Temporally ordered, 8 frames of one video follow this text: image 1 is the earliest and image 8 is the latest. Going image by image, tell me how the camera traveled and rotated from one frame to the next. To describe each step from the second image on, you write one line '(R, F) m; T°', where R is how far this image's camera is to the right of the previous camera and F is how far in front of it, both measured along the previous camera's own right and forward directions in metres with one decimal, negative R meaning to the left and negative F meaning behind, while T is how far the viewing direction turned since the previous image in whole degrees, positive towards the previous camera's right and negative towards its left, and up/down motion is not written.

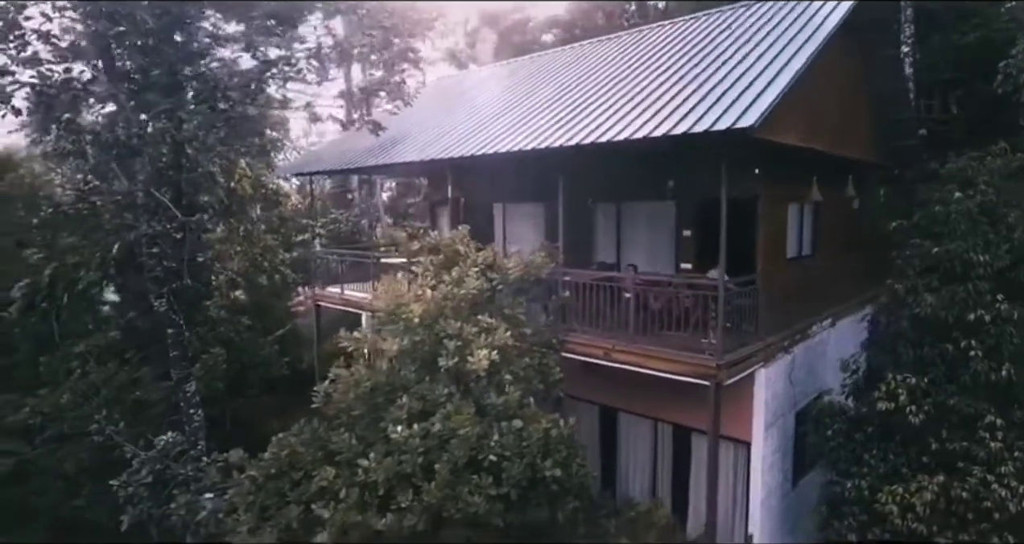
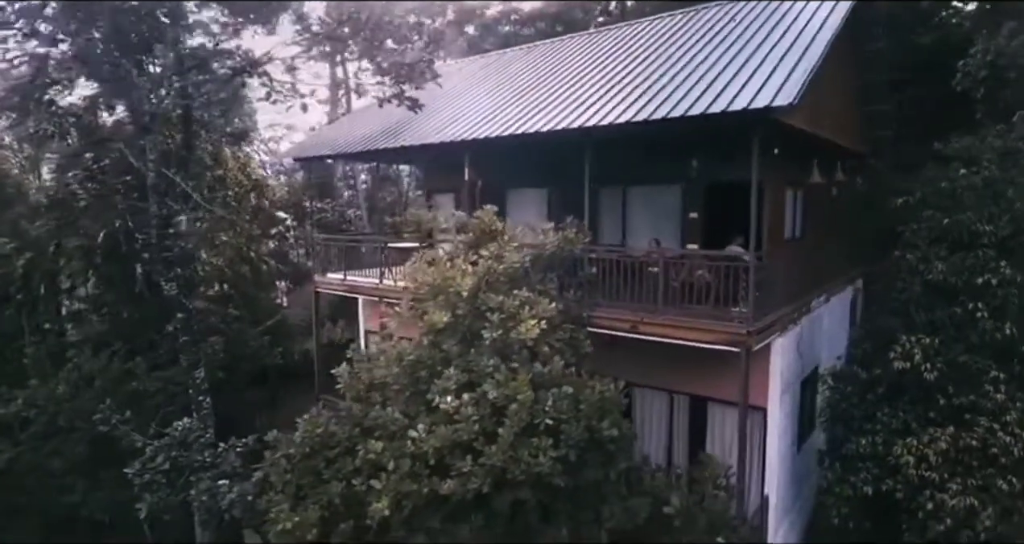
(-0.9, -0.1) m; +5°
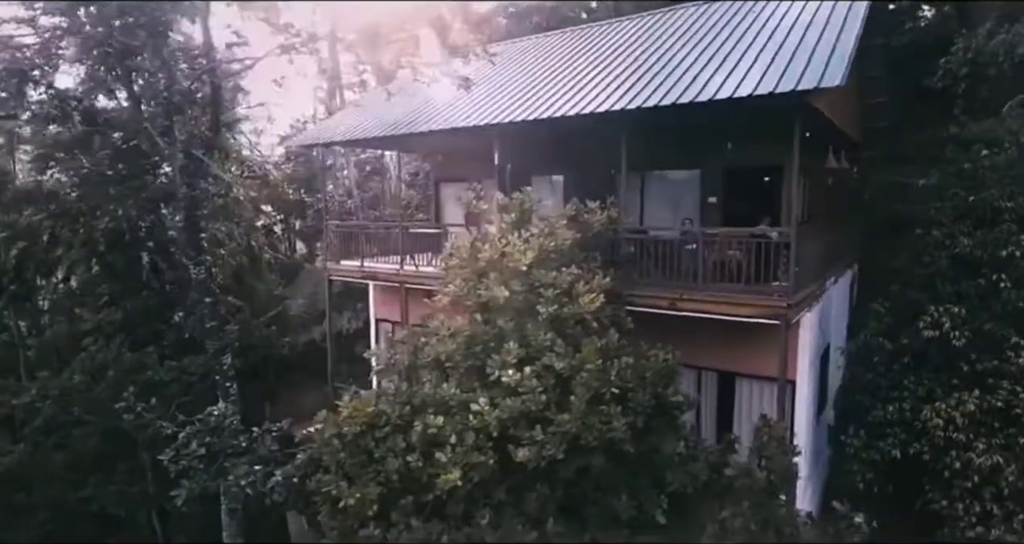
(-1.0, -0.1) m; +4°
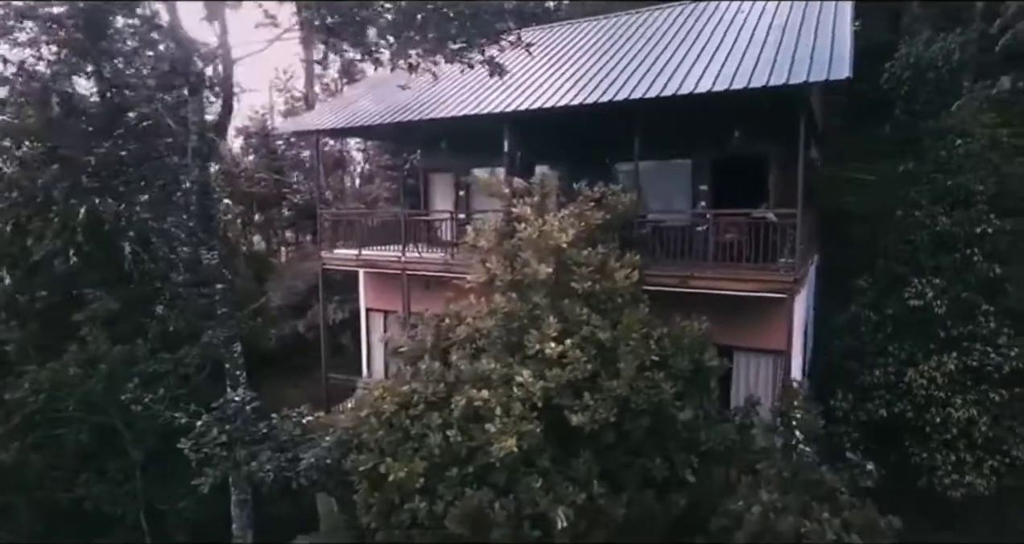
(-1.1, -0.2) m; +6°
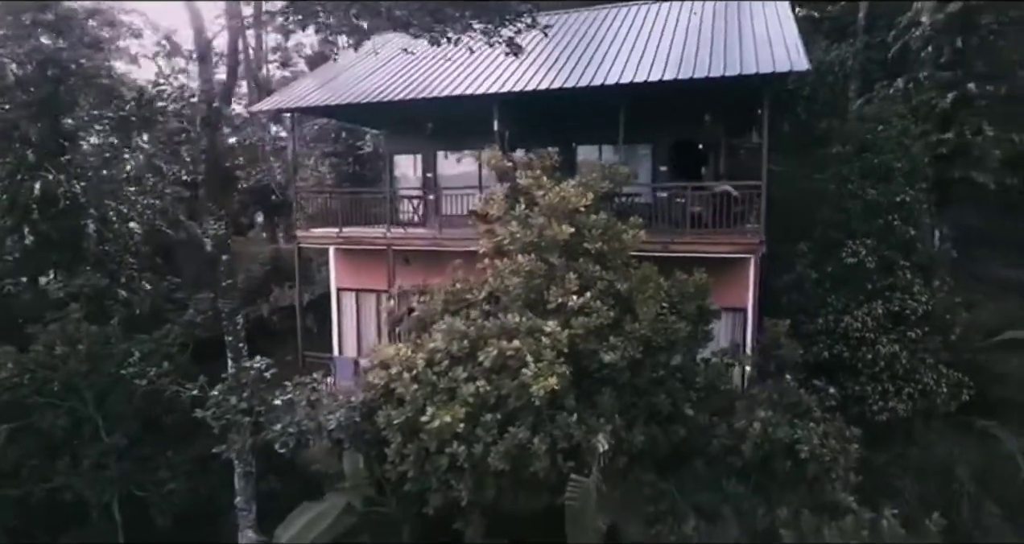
(-1.5, -0.5) m; +10°
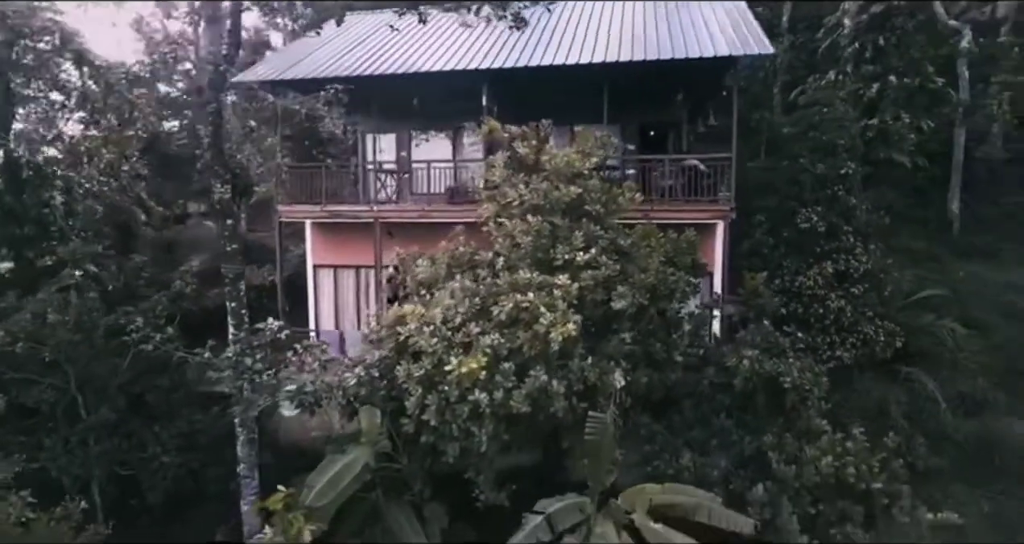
(-1.1, -0.4) m; +8°
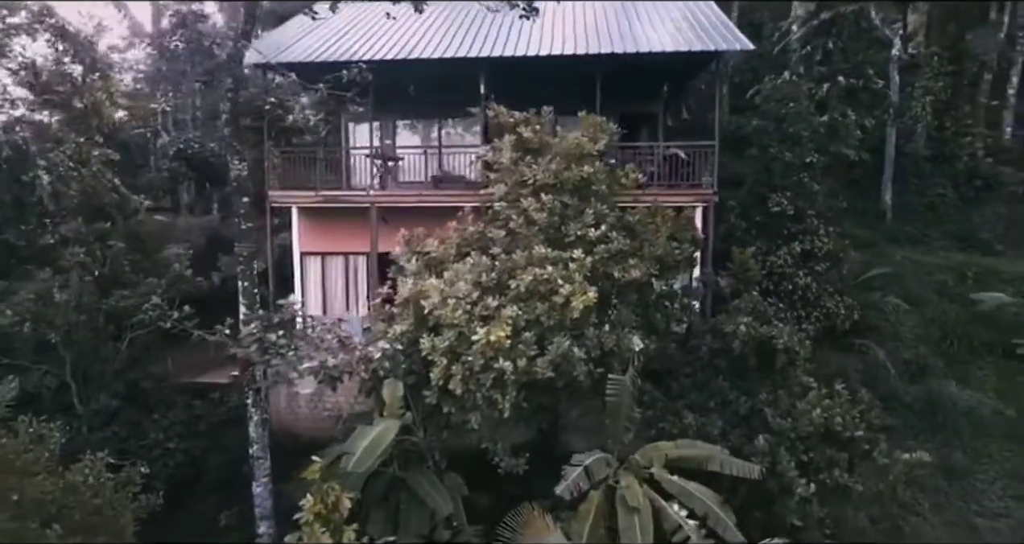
(-1.1, -0.3) m; +6°
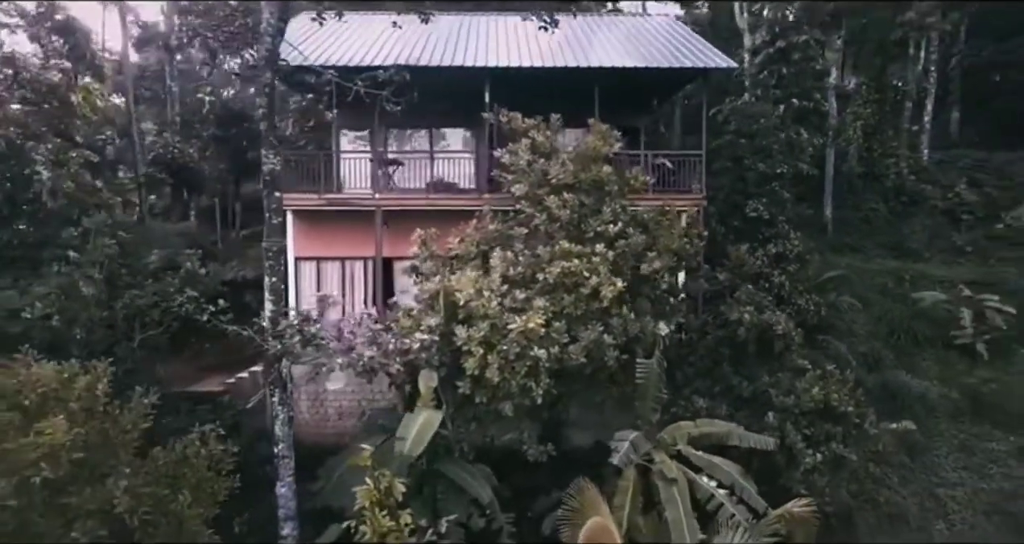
(-1.4, -0.3) m; +7°
